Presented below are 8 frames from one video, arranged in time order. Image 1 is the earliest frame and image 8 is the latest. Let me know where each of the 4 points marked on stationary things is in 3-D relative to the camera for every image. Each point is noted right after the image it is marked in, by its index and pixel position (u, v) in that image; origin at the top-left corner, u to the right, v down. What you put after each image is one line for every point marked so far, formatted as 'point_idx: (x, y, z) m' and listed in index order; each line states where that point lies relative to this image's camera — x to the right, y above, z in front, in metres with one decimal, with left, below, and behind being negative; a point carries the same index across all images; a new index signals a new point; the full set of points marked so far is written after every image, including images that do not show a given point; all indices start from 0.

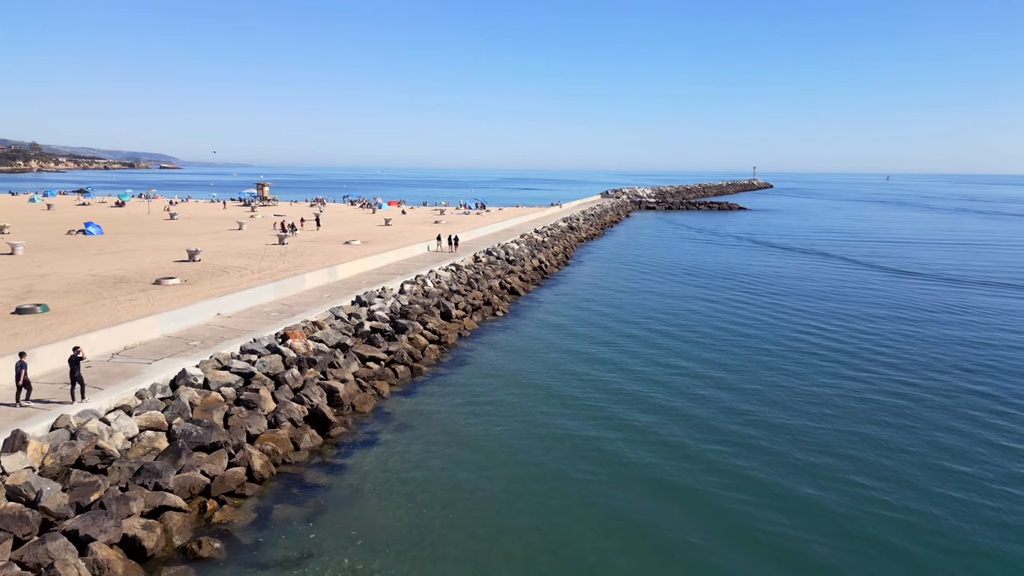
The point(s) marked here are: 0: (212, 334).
0: (-6.0, -0.9, +14.6) m
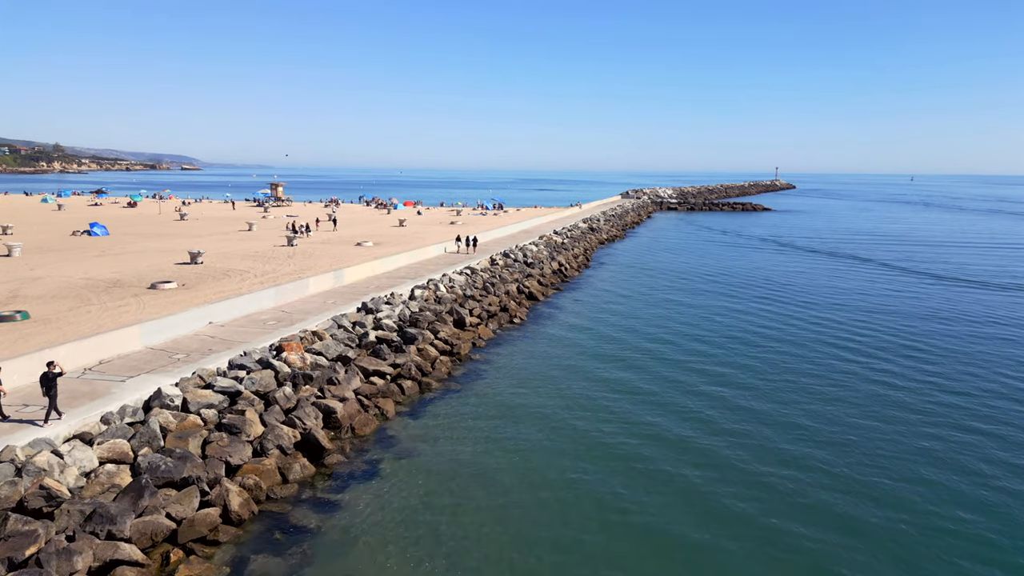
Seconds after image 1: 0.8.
0: (-5.7, -1.1, +13.2) m
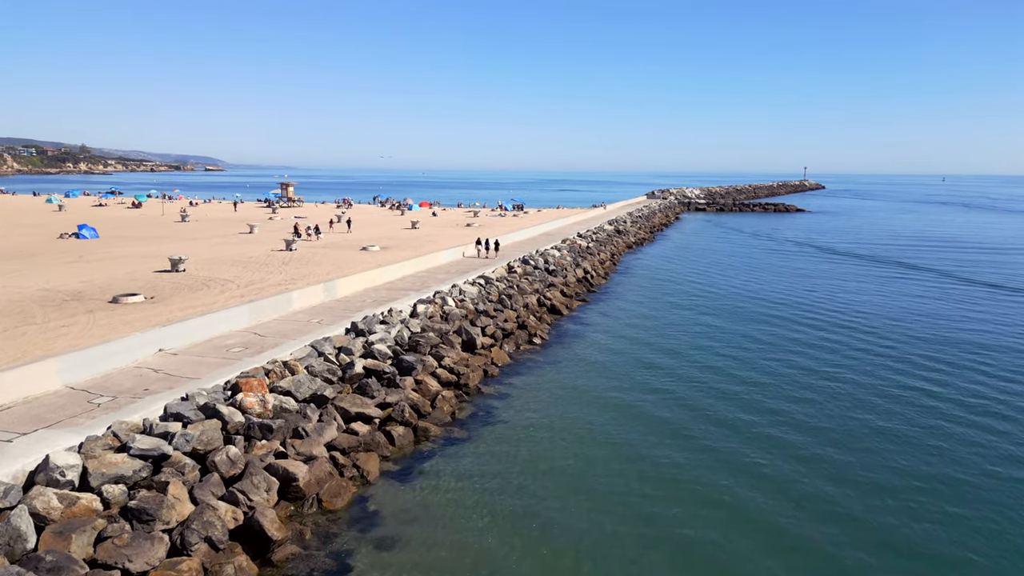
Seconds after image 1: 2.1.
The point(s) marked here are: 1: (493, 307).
0: (-5.4, -1.4, +10.4) m
1: (-0.5, -0.5, +19.4) m
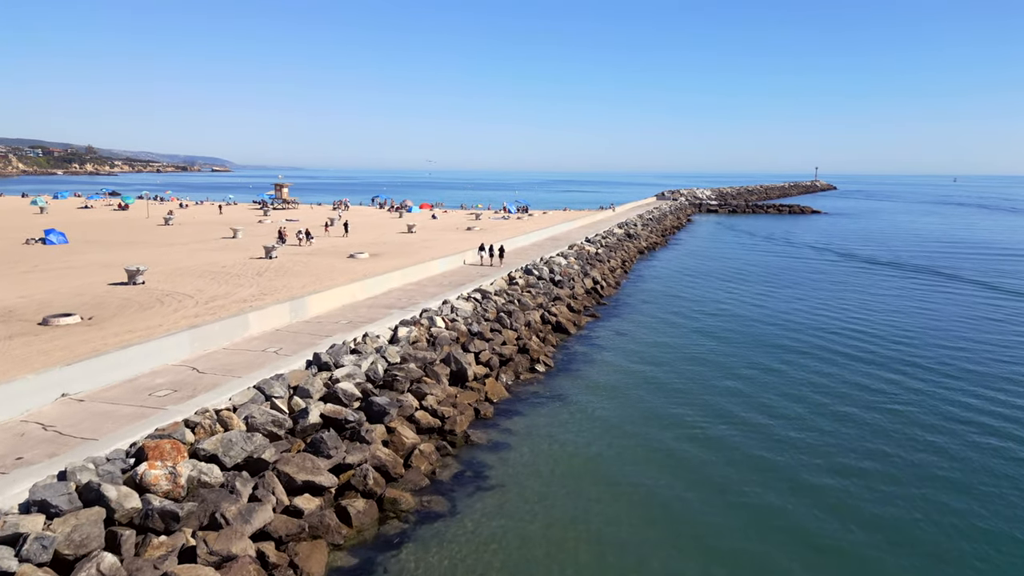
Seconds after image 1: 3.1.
0: (-5.5, -1.8, +7.9) m
1: (-0.5, -0.9, +16.9) m
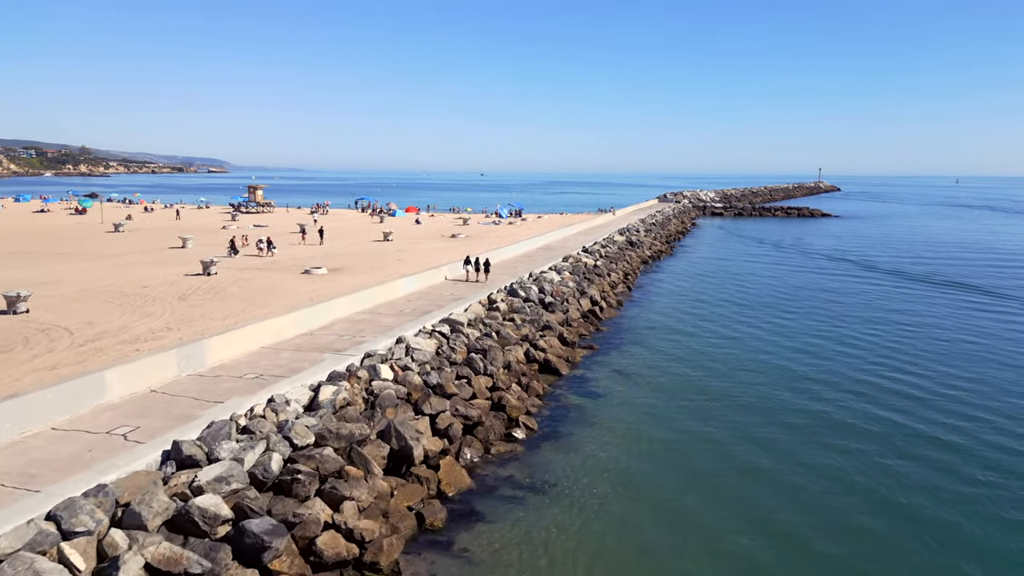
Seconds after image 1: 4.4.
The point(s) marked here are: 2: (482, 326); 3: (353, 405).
0: (-6.0, -2.4, +4.0) m
1: (-1.0, -1.5, +13.0) m
2: (-0.7, -0.9, +15.8) m
3: (-2.3, -1.6, +10.6) m
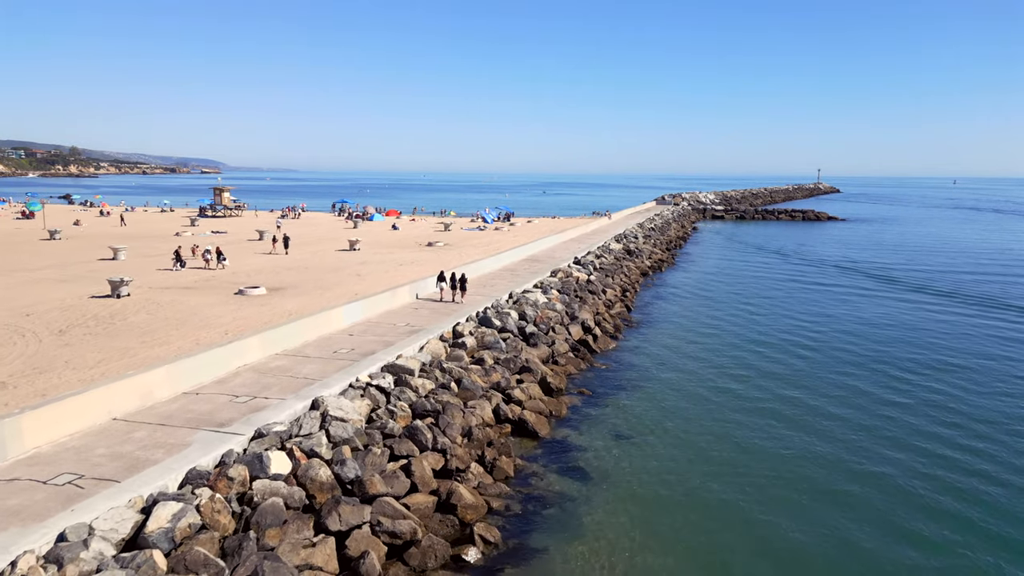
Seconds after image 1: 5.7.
0: (-6.5, -3.0, +0.3) m
1: (-1.6, -2.1, +9.3) m
2: (-1.2, -1.4, +12.2) m
3: (-2.8, -2.2, +6.9) m
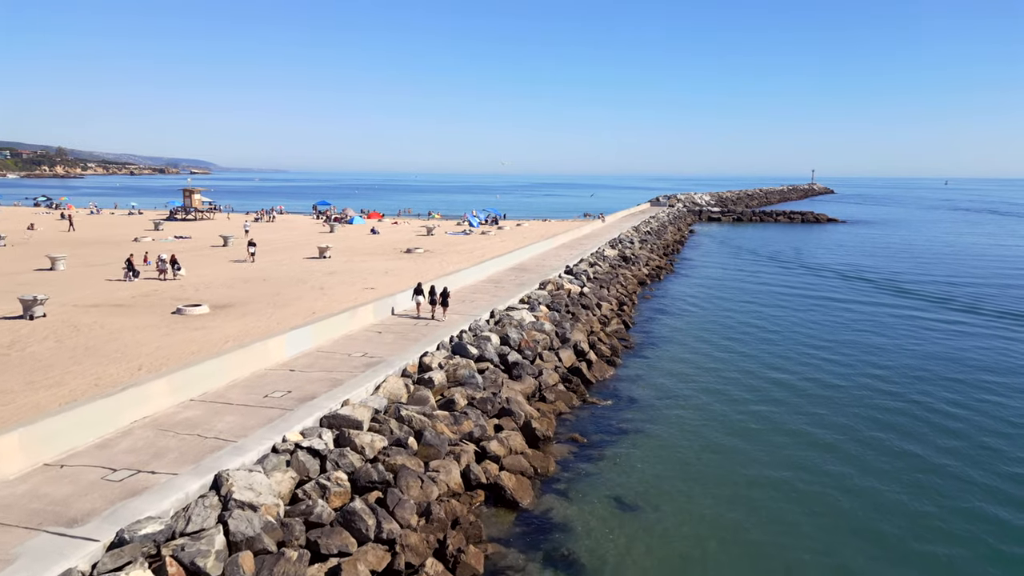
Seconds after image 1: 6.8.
0: (-6.7, -3.4, -2.2) m
1: (-1.9, -2.5, +6.8) m
2: (-1.6, -1.8, +9.7) m
3: (-3.1, -2.6, +4.4) m
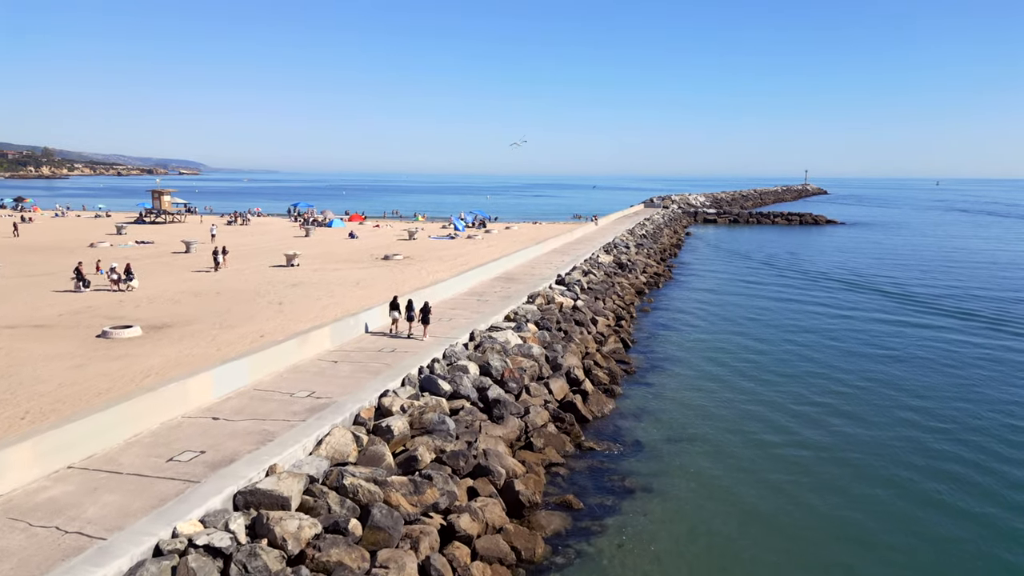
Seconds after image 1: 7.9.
0: (-6.8, -3.7, -4.5) m
1: (-2.1, -2.8, +4.6) m
2: (-1.8, -2.2, +7.5) m
3: (-3.3, -2.9, +2.2) m
